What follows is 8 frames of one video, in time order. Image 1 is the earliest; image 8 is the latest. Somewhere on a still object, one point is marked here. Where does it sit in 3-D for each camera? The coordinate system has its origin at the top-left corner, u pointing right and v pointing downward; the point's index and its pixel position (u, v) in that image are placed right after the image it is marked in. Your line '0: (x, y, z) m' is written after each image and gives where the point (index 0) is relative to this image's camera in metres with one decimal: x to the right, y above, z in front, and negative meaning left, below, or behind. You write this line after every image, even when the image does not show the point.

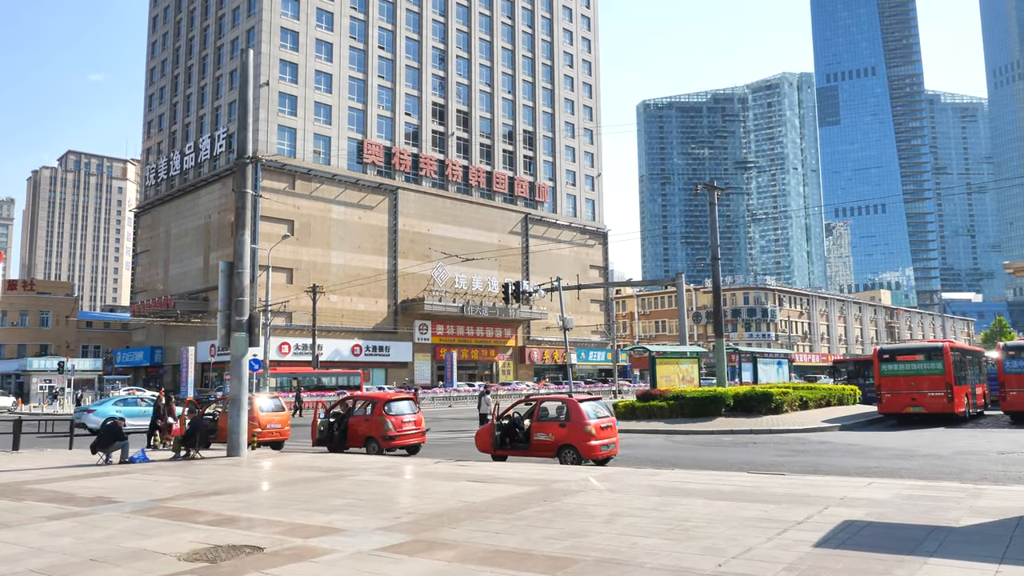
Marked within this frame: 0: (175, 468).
0: (-5.8, -3.1, +14.3) m
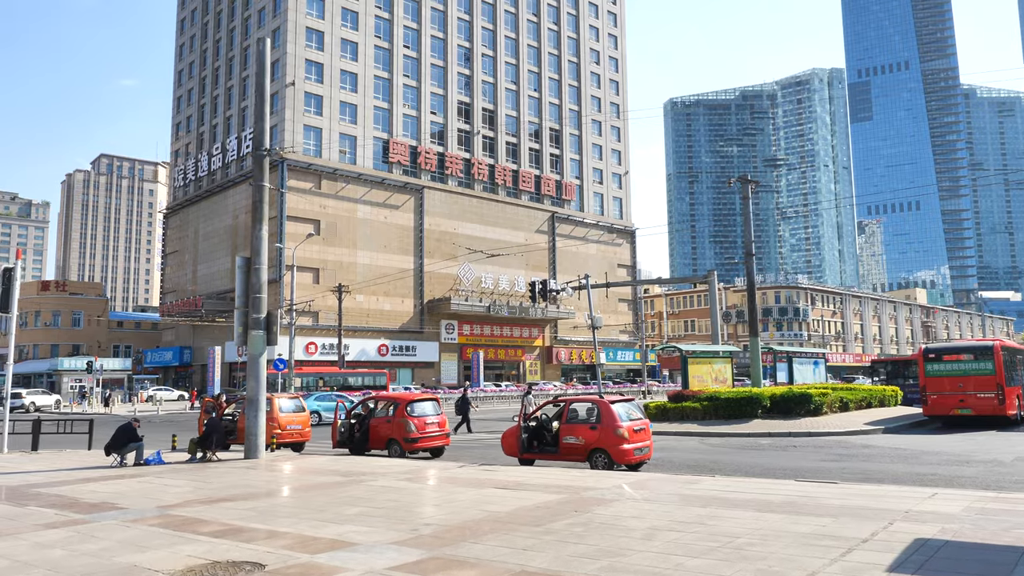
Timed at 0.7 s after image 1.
0: (-5.4, -3.0, +13.8) m
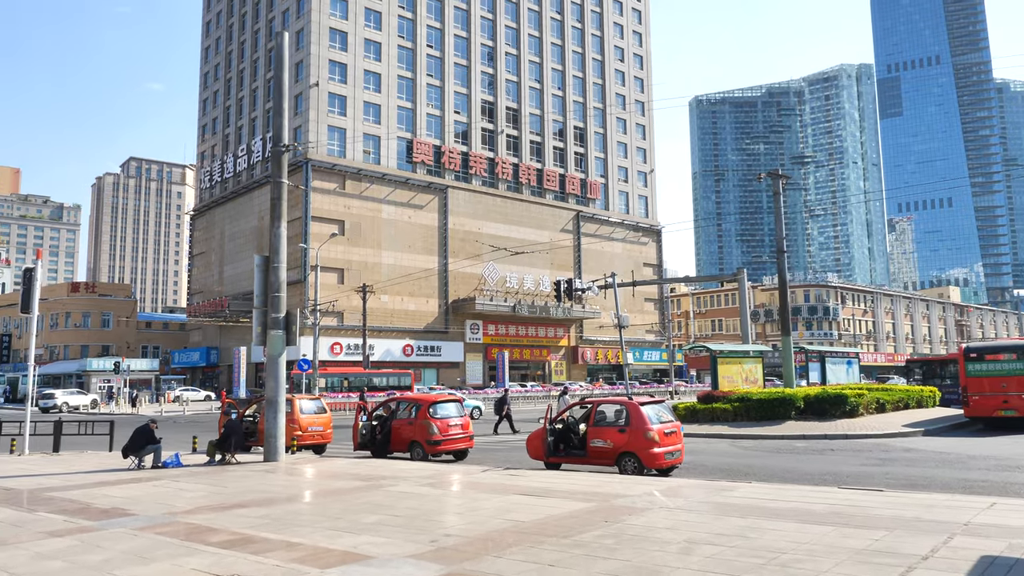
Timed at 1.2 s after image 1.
0: (-5.0, -3.0, +13.4) m
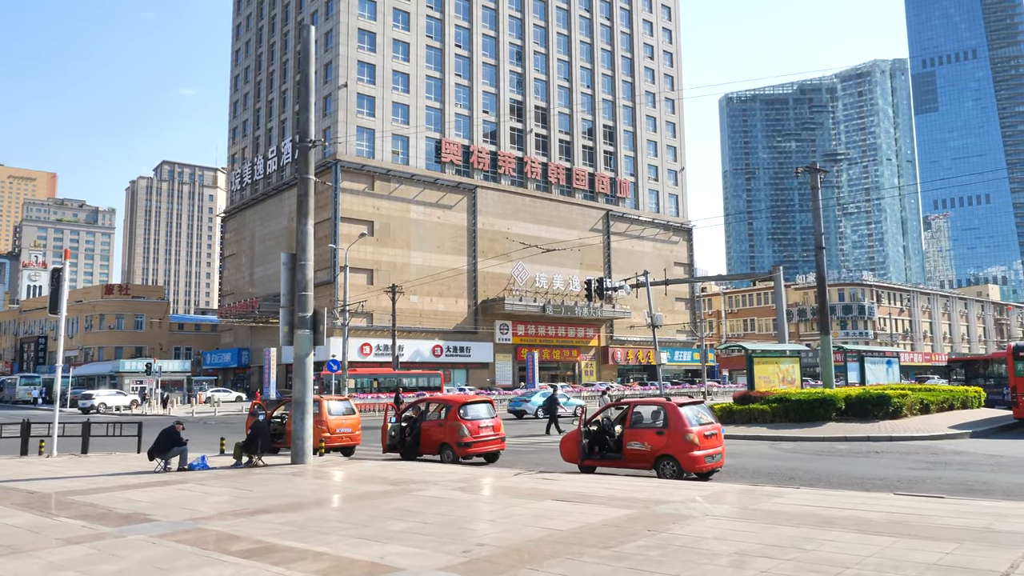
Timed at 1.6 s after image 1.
0: (-4.4, -3.0, +13.1) m
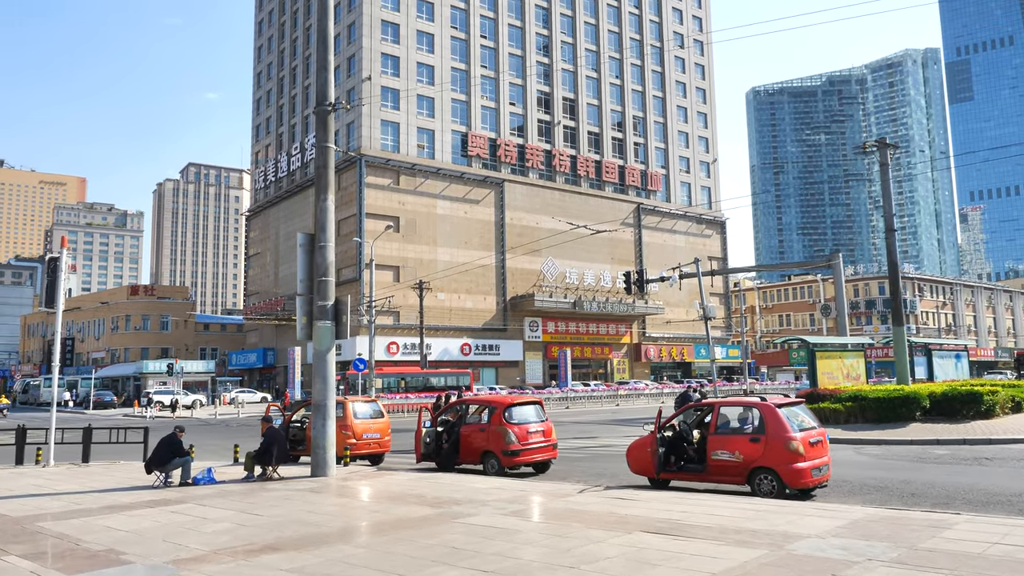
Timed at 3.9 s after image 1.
0: (-3.6, -2.8, +11.1) m
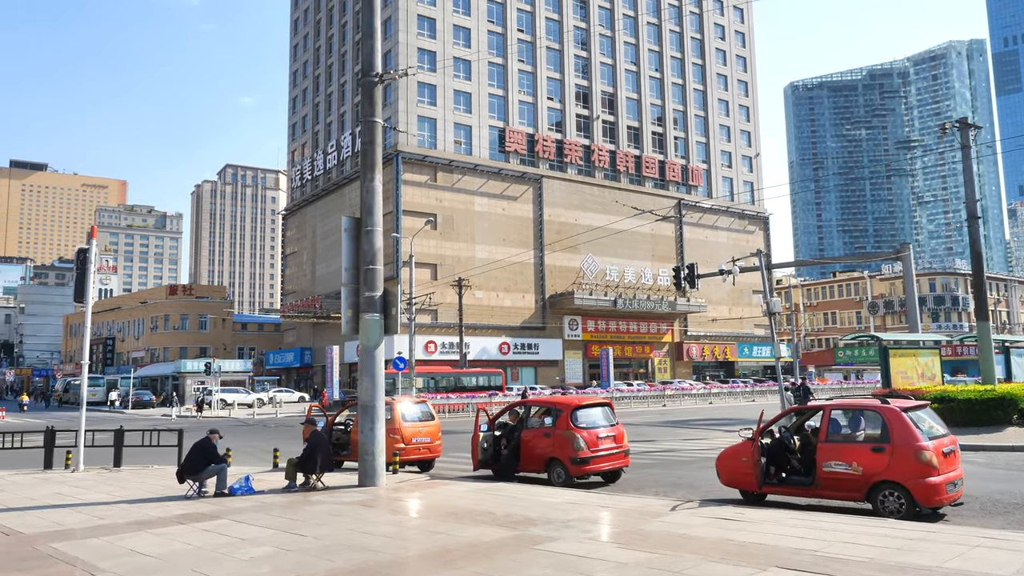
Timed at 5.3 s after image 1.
0: (-2.7, -2.6, +9.9) m
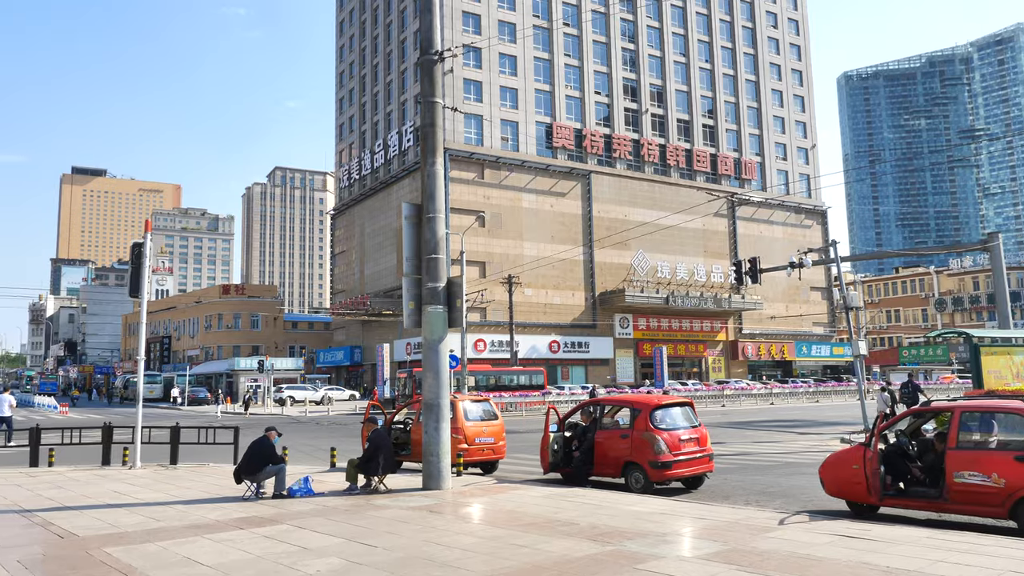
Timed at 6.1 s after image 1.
0: (-1.9, -2.5, +9.2) m
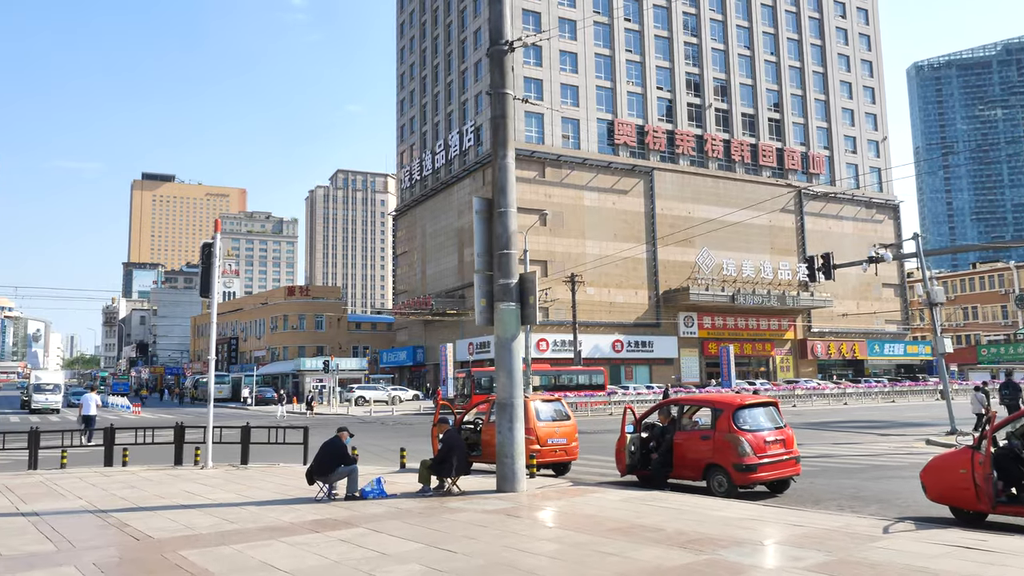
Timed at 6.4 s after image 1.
0: (-1.0, -2.4, +8.9) m
